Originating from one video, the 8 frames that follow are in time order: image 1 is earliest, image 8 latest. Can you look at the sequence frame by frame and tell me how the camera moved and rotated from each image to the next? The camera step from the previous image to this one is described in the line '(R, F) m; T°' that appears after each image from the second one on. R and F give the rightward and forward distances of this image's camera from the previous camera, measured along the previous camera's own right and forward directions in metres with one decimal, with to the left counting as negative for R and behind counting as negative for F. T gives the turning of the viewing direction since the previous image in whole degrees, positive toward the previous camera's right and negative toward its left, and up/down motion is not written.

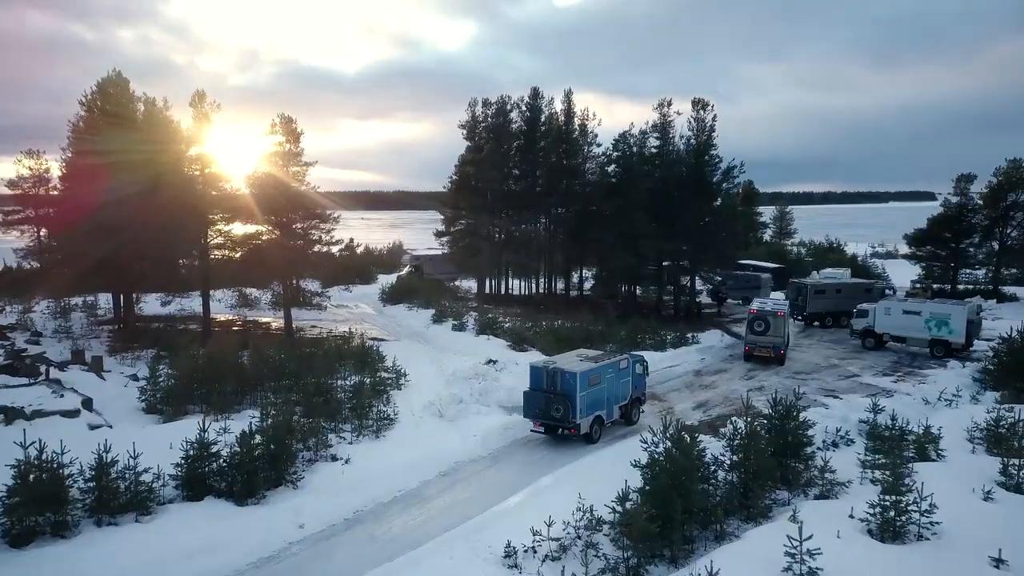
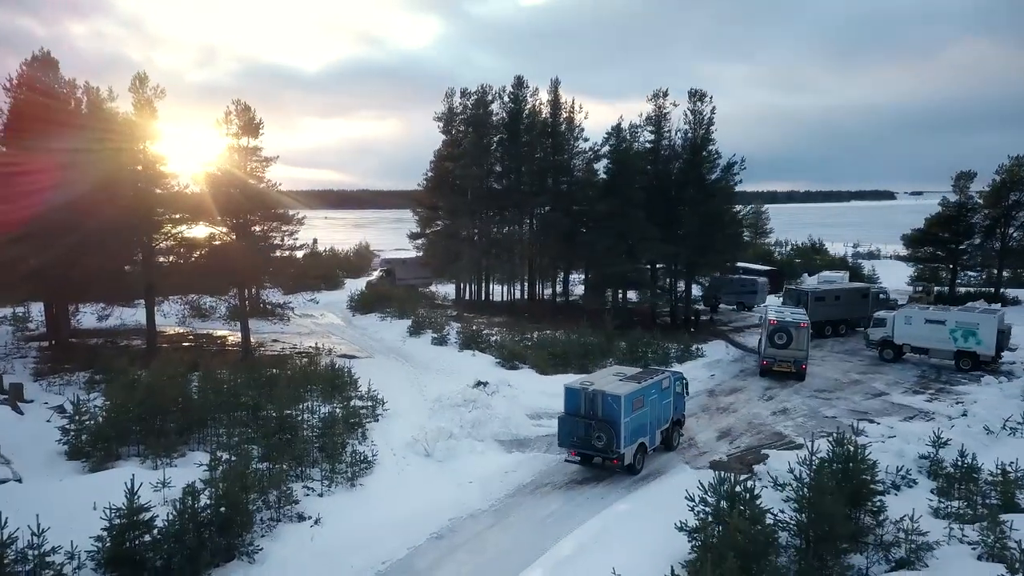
(-0.7, +2.8) m; +2°
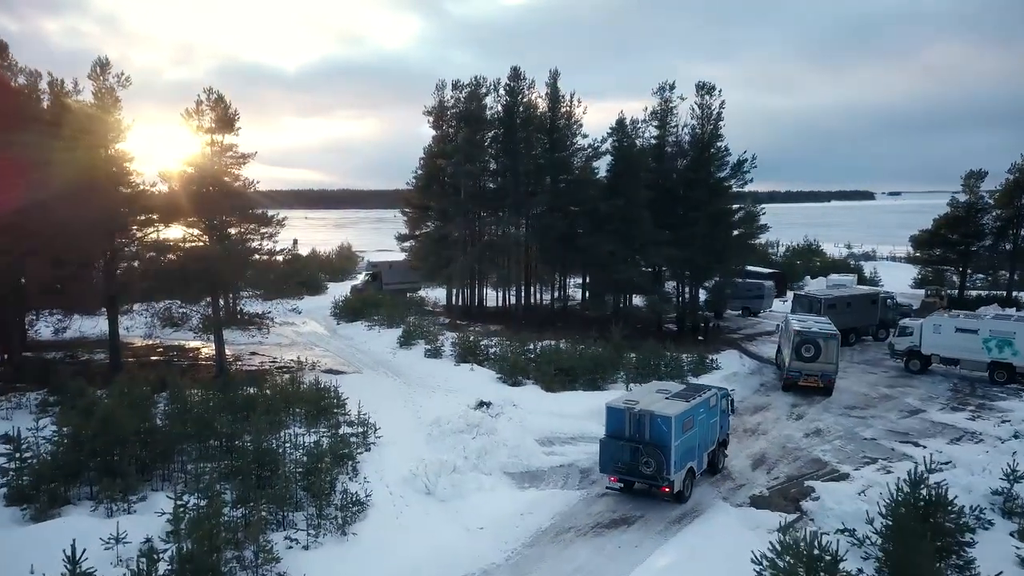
(-0.5, +2.0) m; +1°
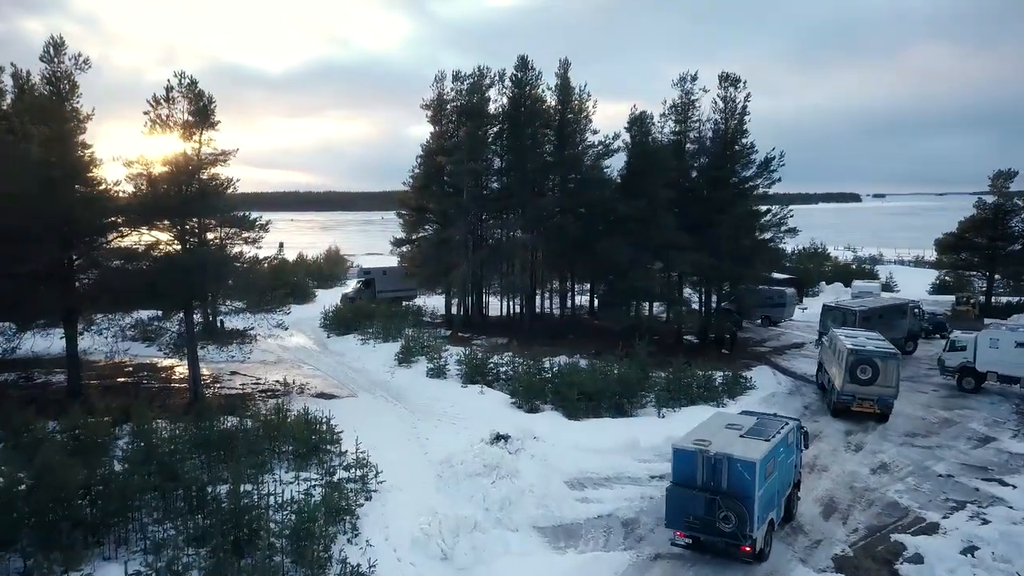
(-0.7, +2.4) m; +1°
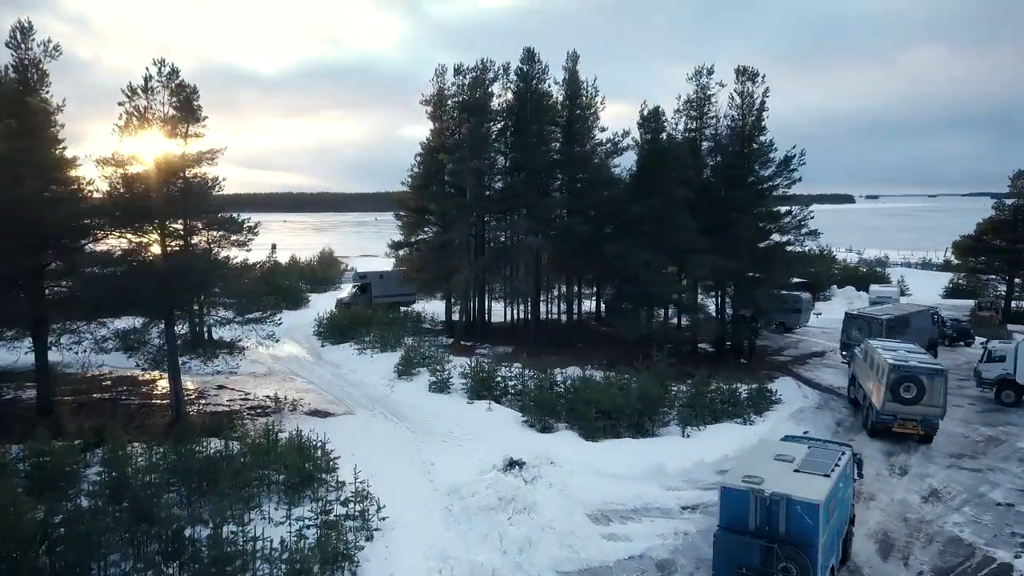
(-0.4, +1.5) m; 0°
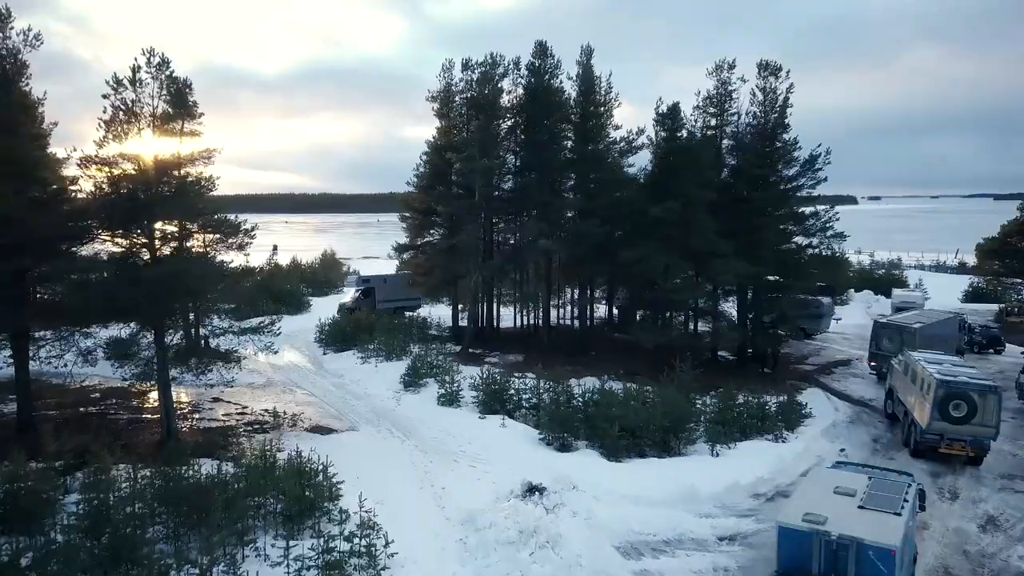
(-0.3, +1.2) m; 0°
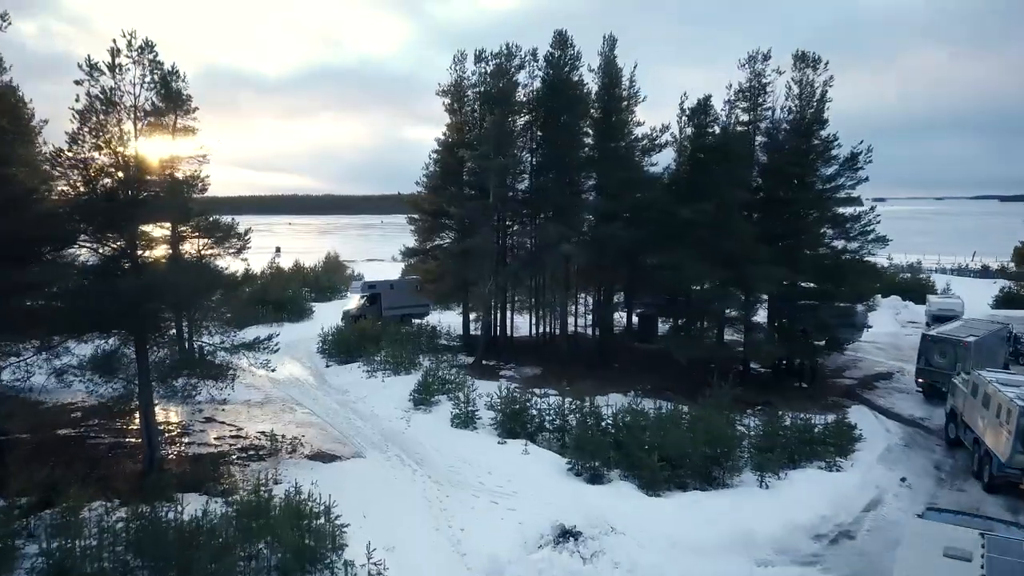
(-0.4, +1.6) m; 0°
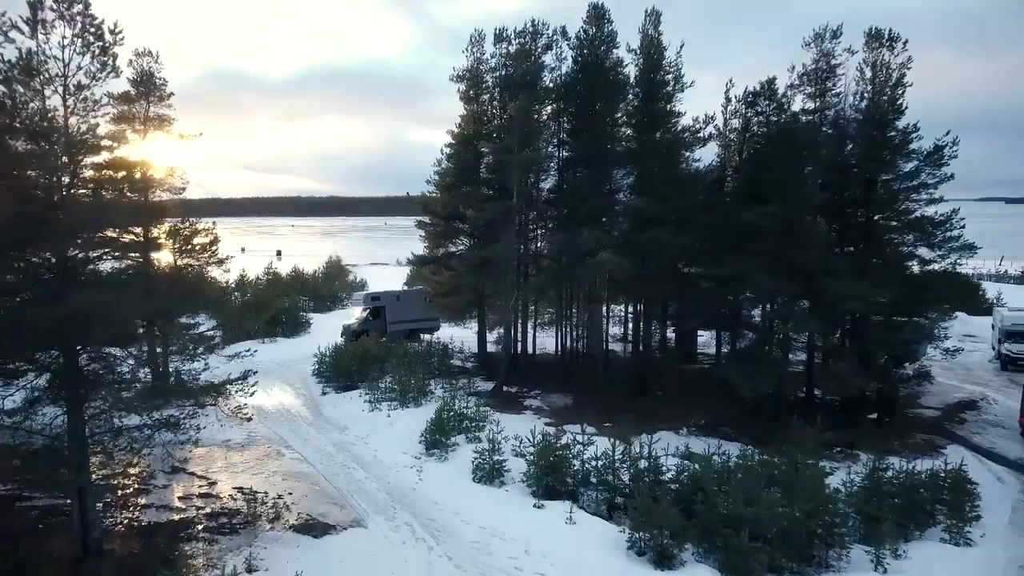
(-0.5, +3.1) m; 0°
